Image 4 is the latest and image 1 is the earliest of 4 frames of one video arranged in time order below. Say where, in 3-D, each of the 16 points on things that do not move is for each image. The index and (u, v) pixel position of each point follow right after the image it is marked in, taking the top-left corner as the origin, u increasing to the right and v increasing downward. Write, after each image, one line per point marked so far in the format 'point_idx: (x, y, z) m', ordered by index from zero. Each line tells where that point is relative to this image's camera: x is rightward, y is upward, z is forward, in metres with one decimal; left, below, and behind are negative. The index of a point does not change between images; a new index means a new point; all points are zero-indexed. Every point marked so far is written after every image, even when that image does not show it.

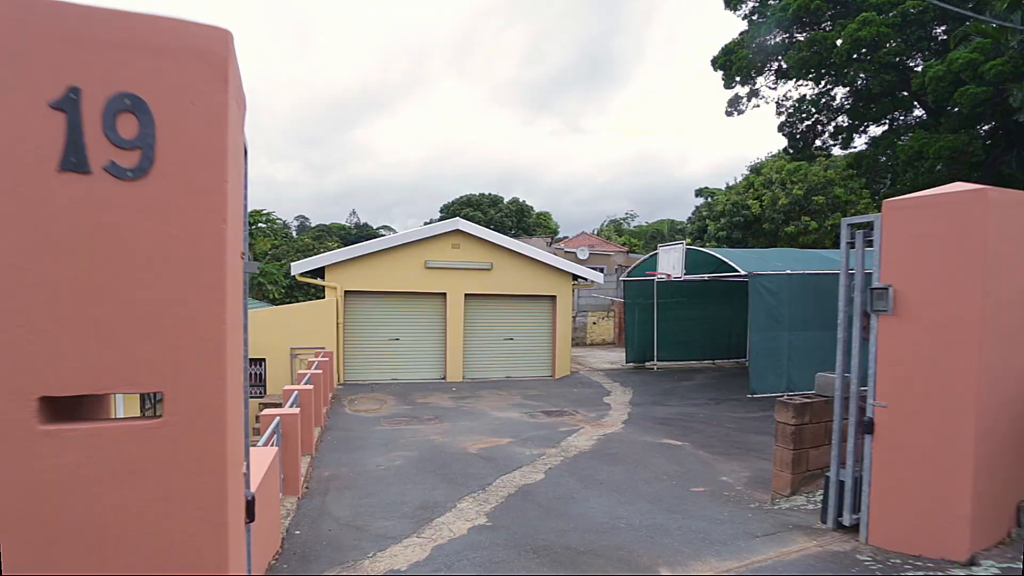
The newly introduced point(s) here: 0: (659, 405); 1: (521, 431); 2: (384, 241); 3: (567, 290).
0: (+3.2, -2.6, +12.0) m
1: (+0.2, -2.5, +9.5) m
2: (-3.3, +1.2, +13.9) m
3: (+1.6, -0.1, +15.8) m
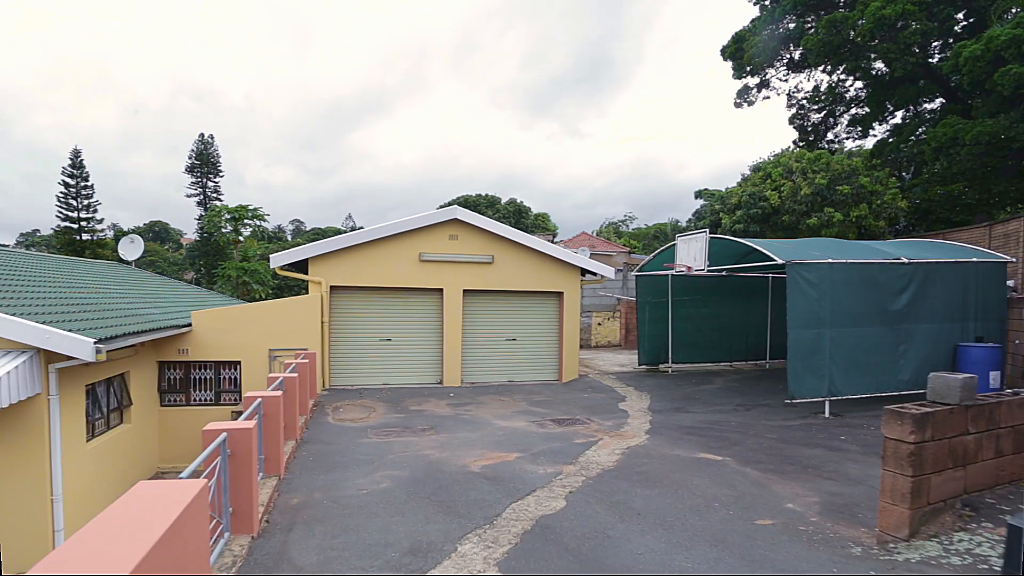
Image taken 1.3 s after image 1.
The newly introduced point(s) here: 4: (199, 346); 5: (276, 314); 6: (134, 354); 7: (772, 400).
0: (+3.3, -2.4, +10.7) m
1: (+0.3, -2.3, +8.2) m
2: (-3.2, +1.3, +12.6) m
3: (+1.7, 0.0, +14.5) m
4: (-6.8, -1.2, +11.8) m
5: (-5.2, -0.6, +12.0) m
6: (-7.3, -1.3, +10.6) m
7: (+5.4, -2.3, +11.3) m
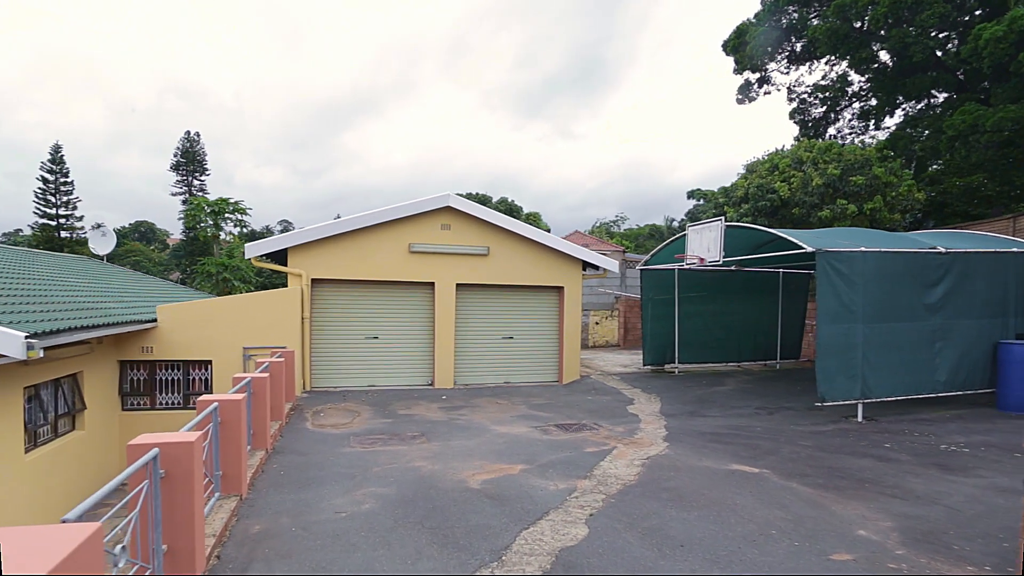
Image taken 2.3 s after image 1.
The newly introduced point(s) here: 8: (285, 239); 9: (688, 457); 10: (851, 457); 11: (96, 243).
0: (+3.3, -2.3, +9.7) m
1: (+0.3, -2.2, +7.2) m
2: (-3.2, +1.5, +11.6) m
3: (+1.6, +0.2, +13.5) m
4: (-6.8, -1.1, +10.6) m
5: (-5.2, -0.4, +10.9) m
6: (-7.3, -1.1, +9.5) m
7: (+5.4, -2.2, +10.4) m
8: (-4.7, +1.0, +11.2) m
9: (+2.2, -2.1, +6.9) m
10: (+4.3, -2.1, +7.0) m
11: (-14.5, +1.6, +19.0) m
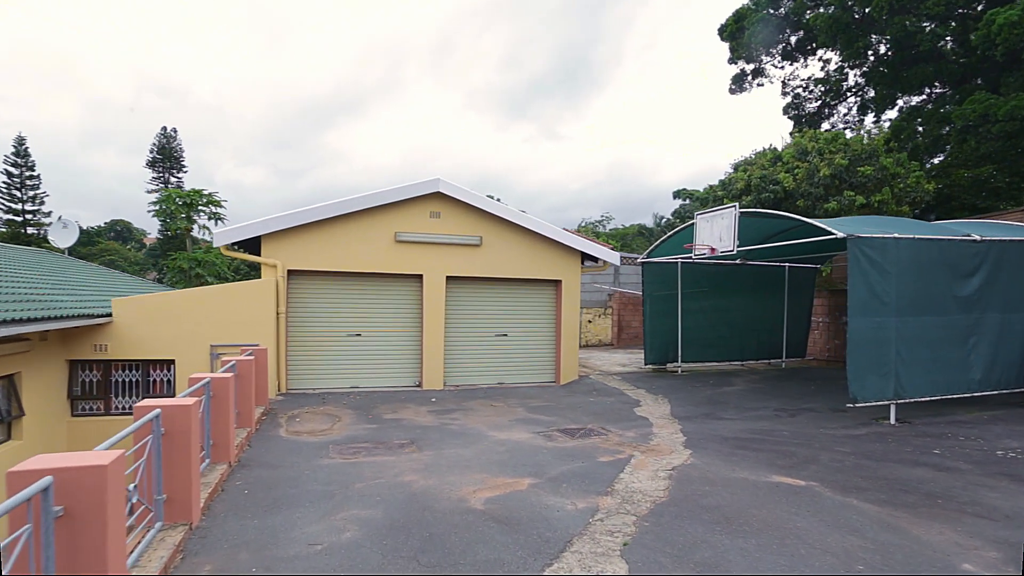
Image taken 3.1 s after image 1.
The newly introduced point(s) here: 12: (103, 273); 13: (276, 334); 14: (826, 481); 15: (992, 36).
0: (+3.3, -2.1, +8.9) m
1: (+0.4, -2.0, +6.3) m
2: (-3.3, +1.6, +10.6) m
3: (+1.4, +0.3, +12.7) m
4: (-6.9, -0.9, +9.5) m
5: (-5.3, -0.3, +9.8) m
6: (-7.4, -0.9, +8.3) m
7: (+5.3, -2.0, +9.6) m
8: (-4.7, +1.2, +10.1) m
9: (+2.3, -2.0, +6.0) m
10: (+4.4, -2.0, +6.2) m
11: (-14.8, +1.7, +17.7) m
12: (-10.1, +0.4, +13.4) m
13: (-4.5, -0.9, +10.3) m
14: (+3.2, -2.0, +5.6) m
15: (+12.7, +6.7, +14.4) m
